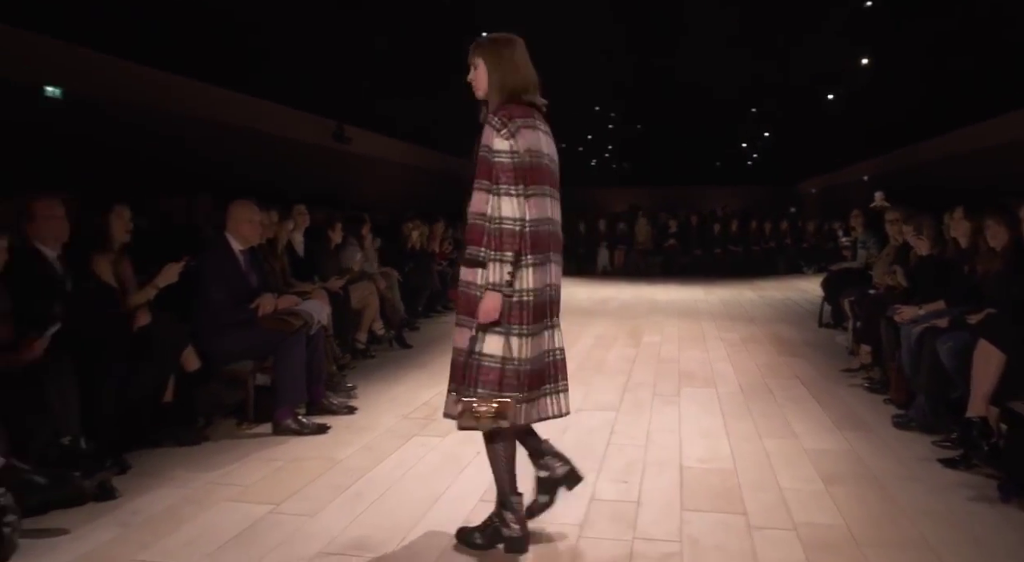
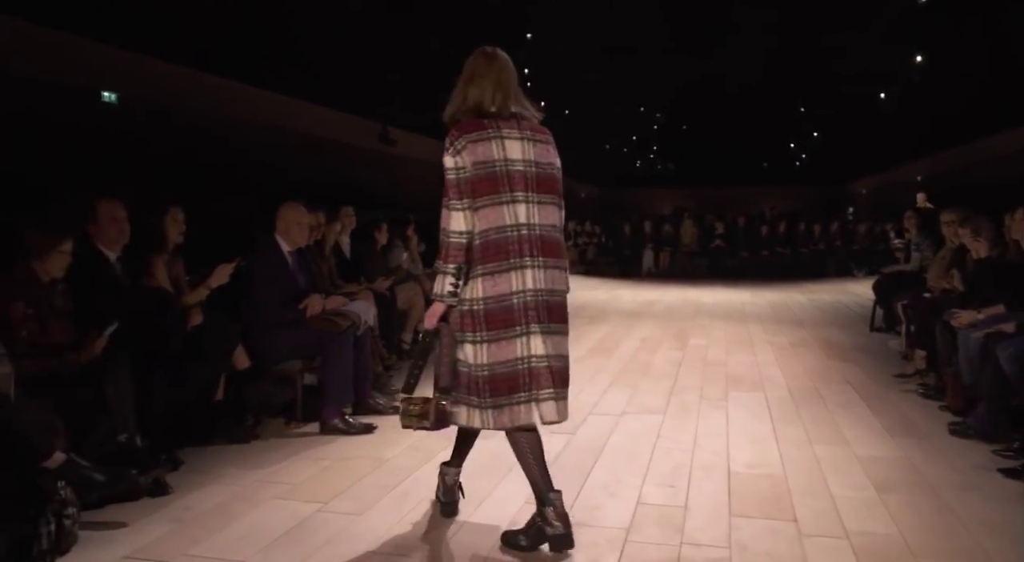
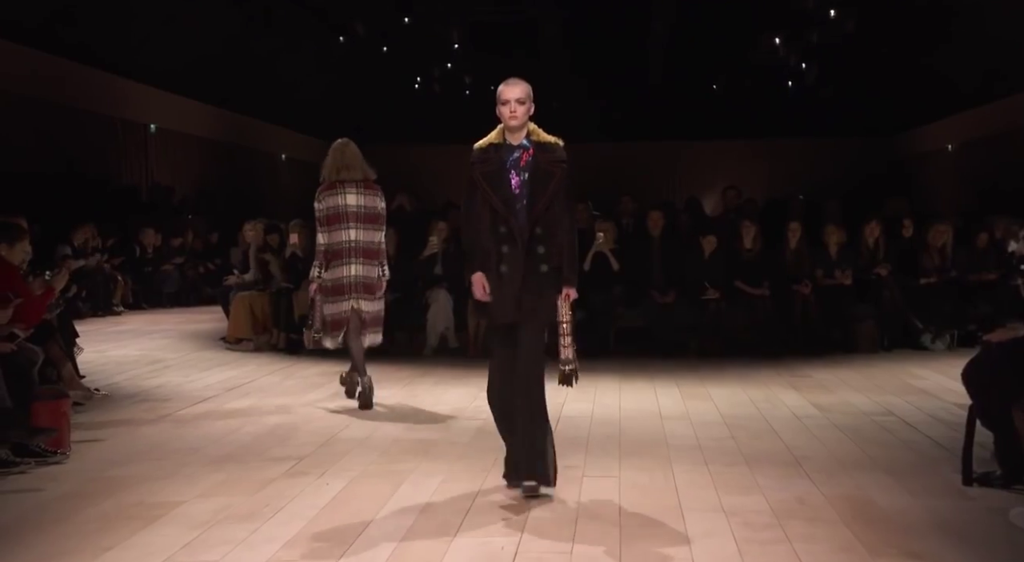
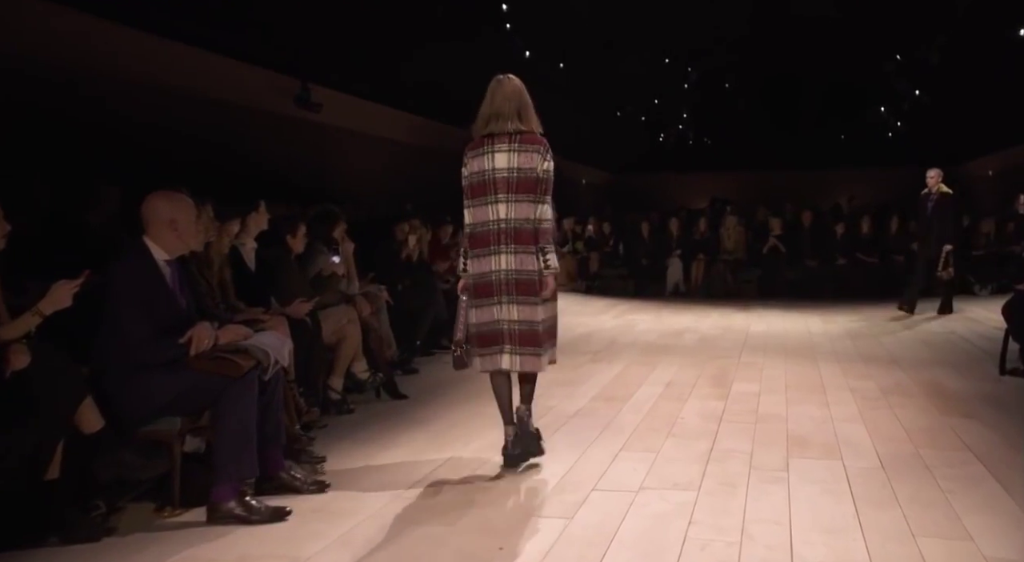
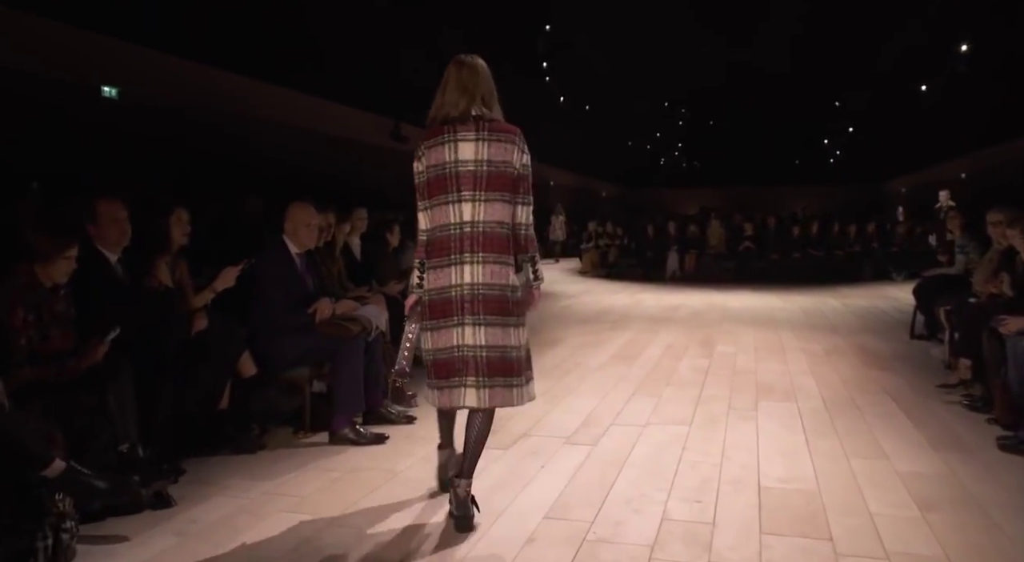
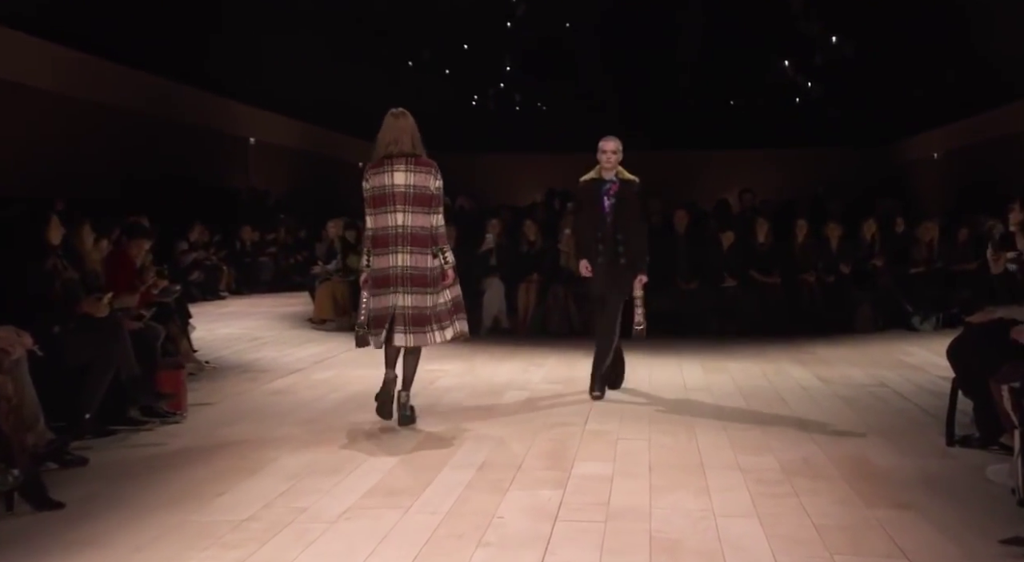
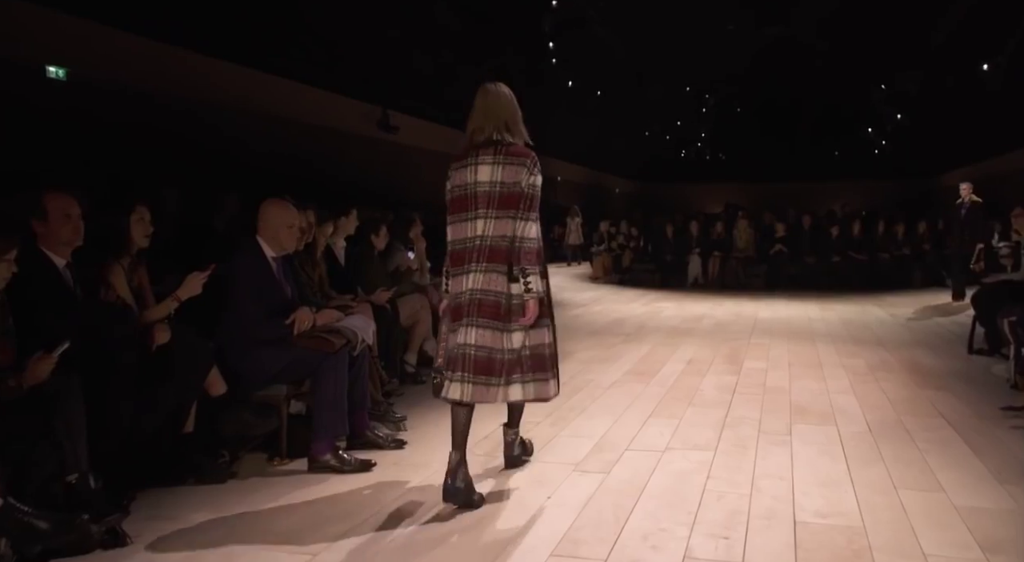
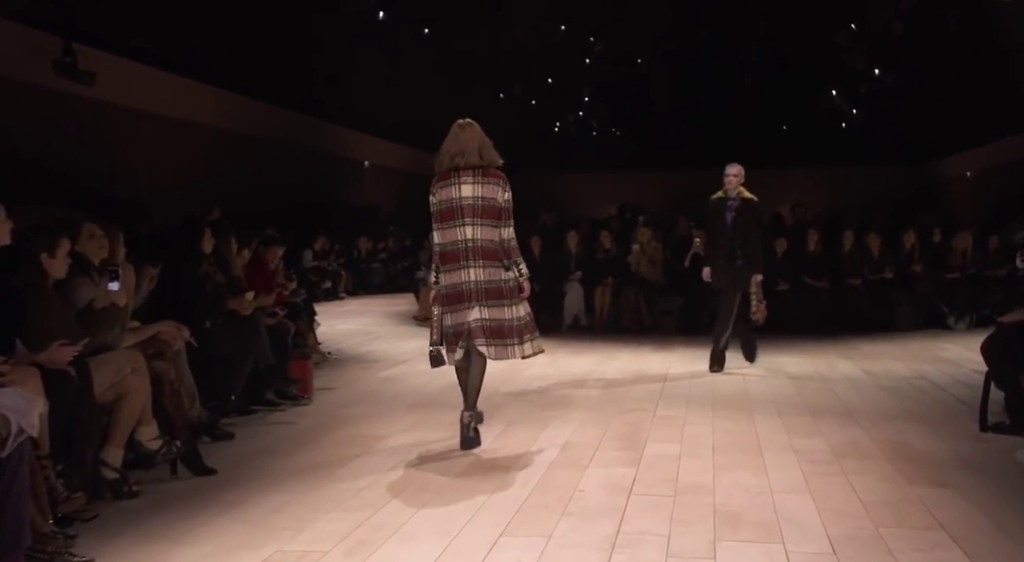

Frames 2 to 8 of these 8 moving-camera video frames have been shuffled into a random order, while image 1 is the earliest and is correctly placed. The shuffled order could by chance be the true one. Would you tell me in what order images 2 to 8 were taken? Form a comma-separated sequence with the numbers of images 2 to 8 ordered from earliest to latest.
2, 5, 7, 4, 8, 6, 3
